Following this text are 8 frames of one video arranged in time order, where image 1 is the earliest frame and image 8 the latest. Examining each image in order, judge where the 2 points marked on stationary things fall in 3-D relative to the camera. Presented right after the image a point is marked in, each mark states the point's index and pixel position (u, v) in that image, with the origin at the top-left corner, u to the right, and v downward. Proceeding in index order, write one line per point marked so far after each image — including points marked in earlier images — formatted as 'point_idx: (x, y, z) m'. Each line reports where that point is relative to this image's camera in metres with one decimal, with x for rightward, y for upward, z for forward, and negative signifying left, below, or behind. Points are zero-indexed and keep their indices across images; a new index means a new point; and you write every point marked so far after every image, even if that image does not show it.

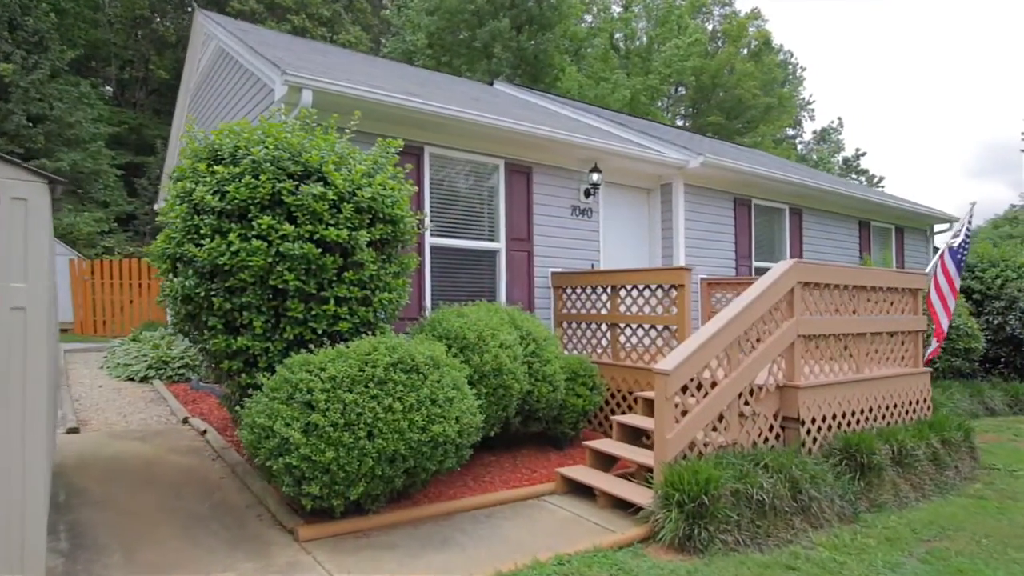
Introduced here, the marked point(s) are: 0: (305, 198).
0: (-1.3, +0.6, +4.1) m
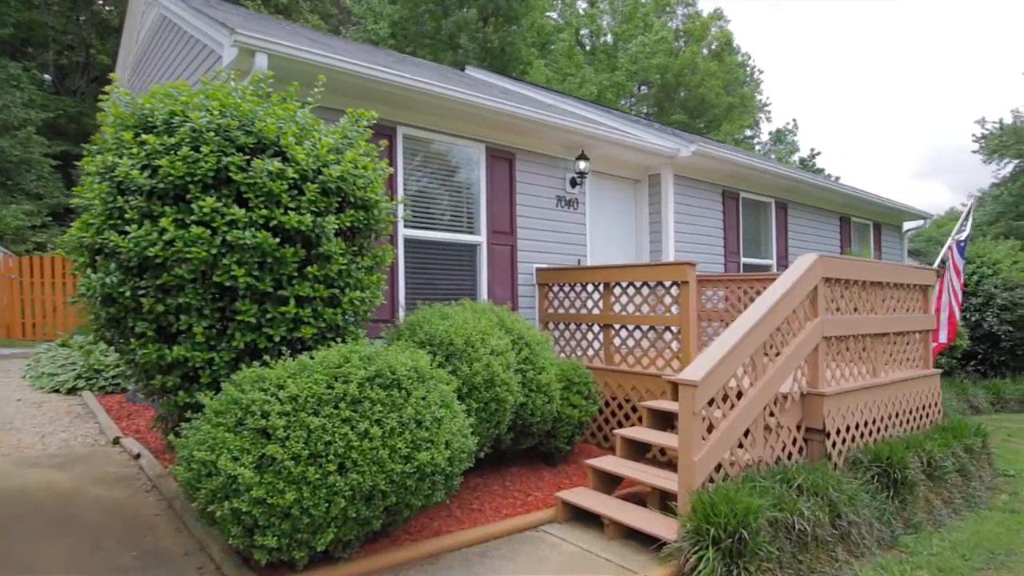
0: (-1.4, +0.6, +3.4) m
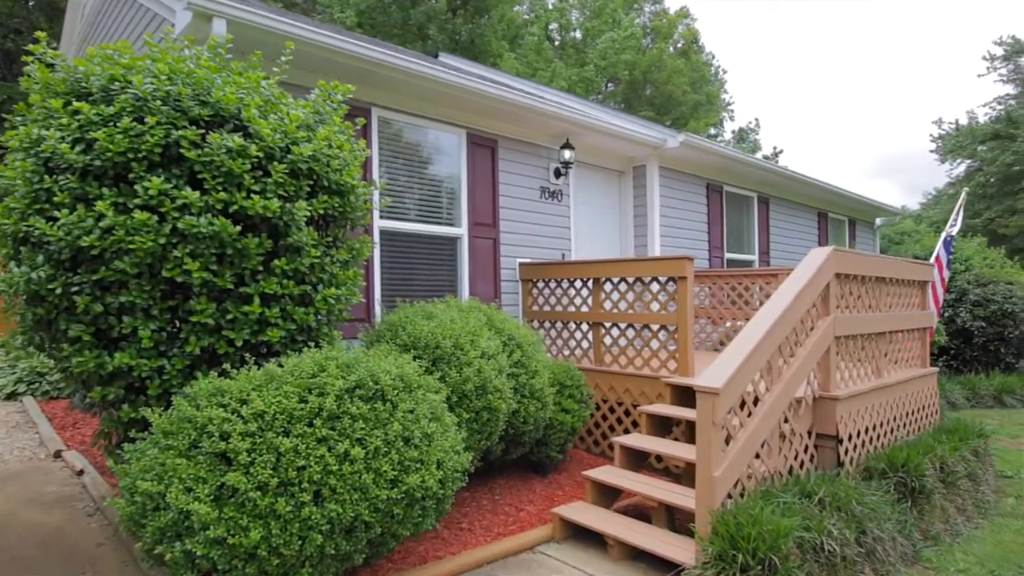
0: (-1.4, +0.6, +2.9) m
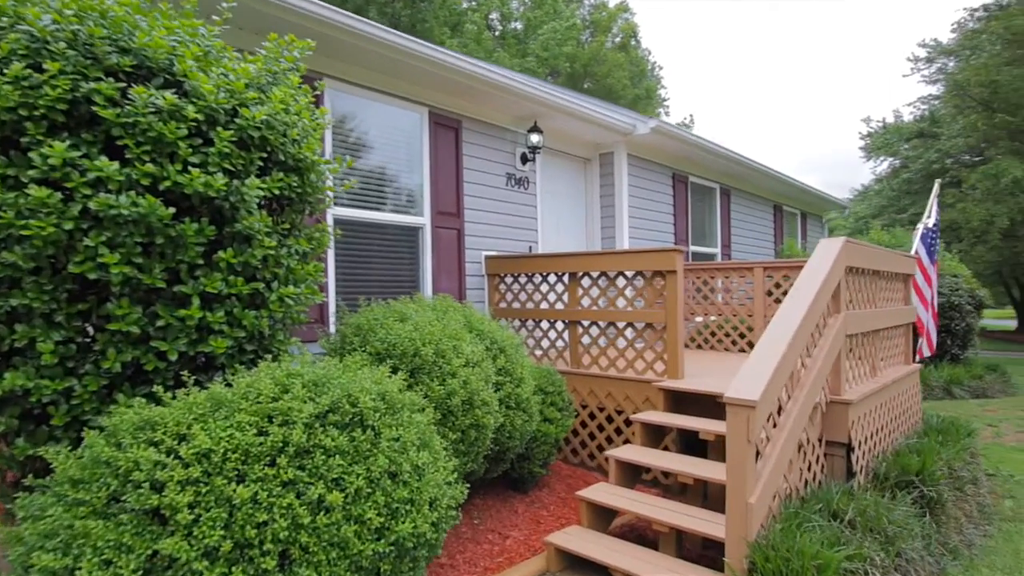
0: (-1.3, +0.6, +2.3) m
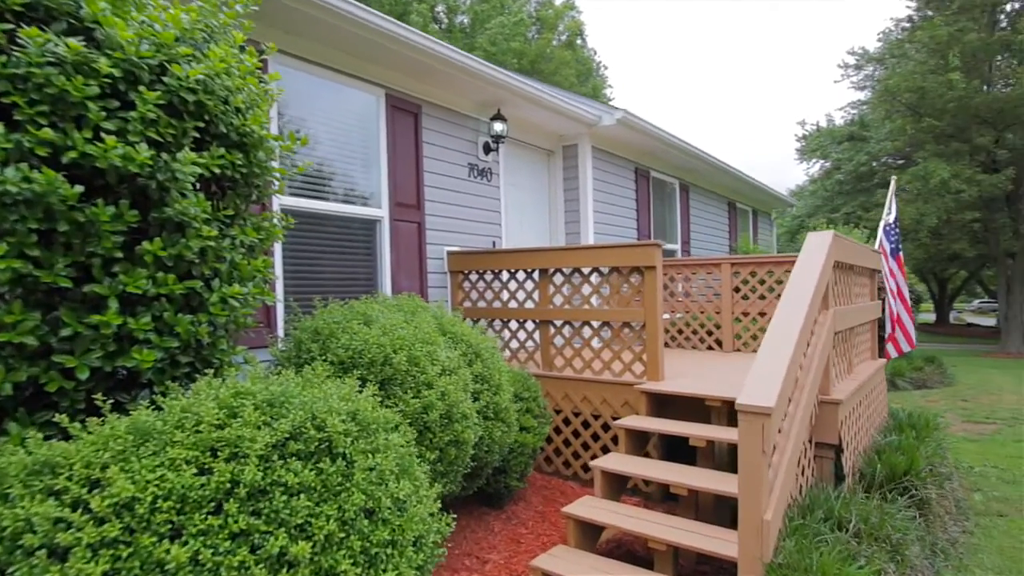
0: (-1.3, +0.6, +1.8) m
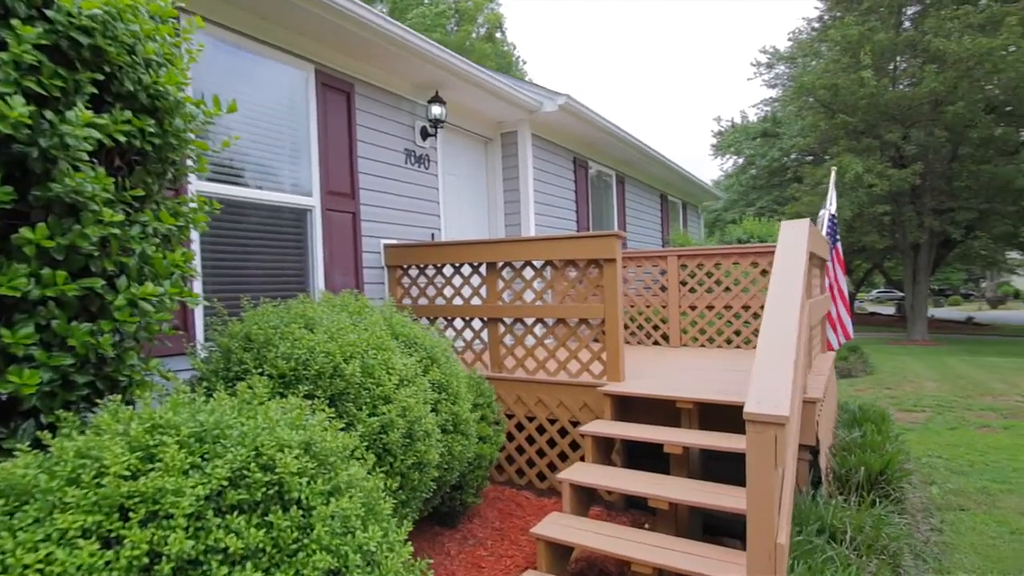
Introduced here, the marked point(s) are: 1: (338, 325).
0: (-1.3, +0.6, +1.3) m
1: (-0.7, -0.1, +2.5) m
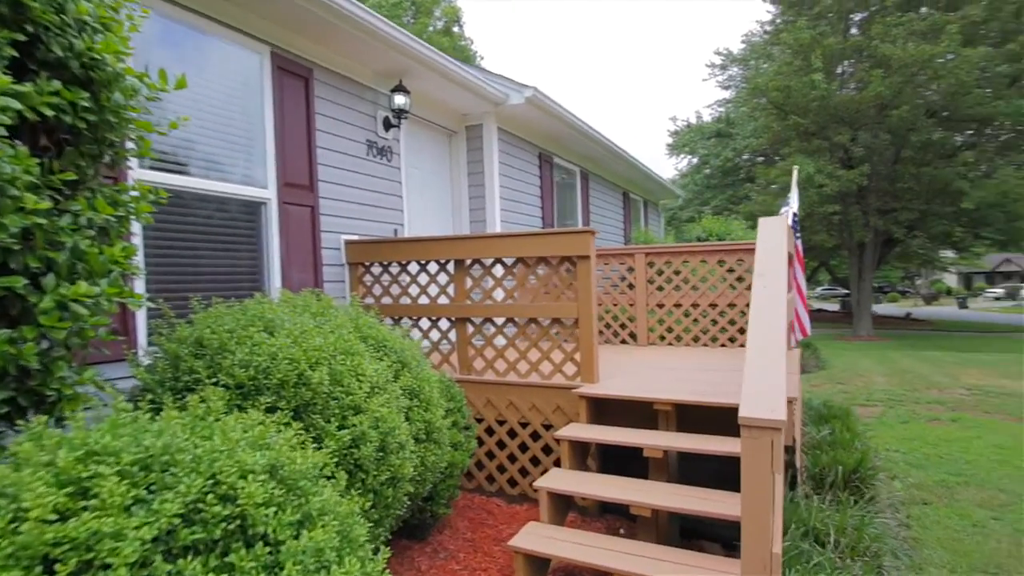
0: (-1.3, +0.6, +1.0) m
1: (-0.8, -0.1, +2.3) m
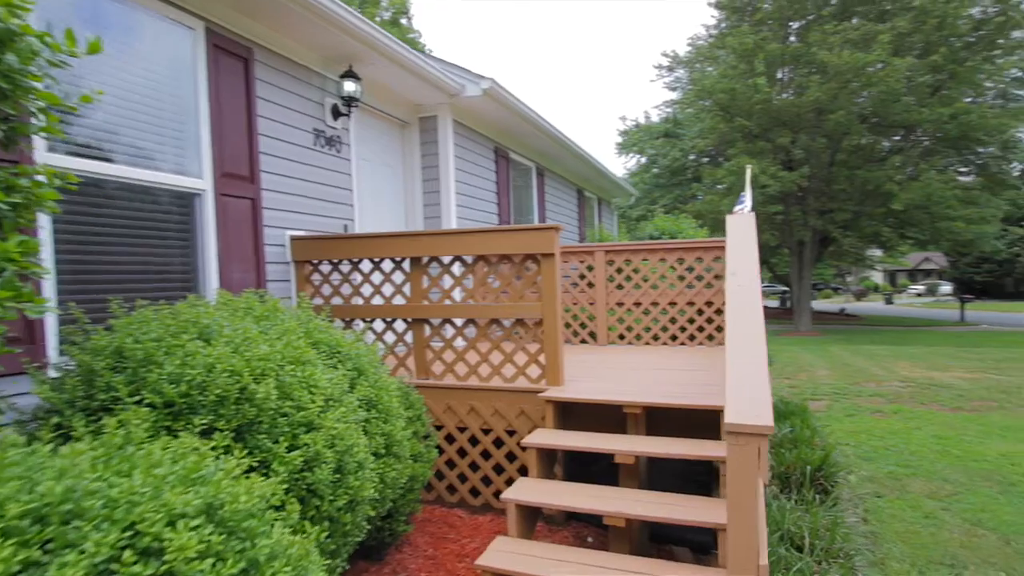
0: (-1.3, +0.6, +0.7) m
1: (-0.9, -0.1, +2.0) m
